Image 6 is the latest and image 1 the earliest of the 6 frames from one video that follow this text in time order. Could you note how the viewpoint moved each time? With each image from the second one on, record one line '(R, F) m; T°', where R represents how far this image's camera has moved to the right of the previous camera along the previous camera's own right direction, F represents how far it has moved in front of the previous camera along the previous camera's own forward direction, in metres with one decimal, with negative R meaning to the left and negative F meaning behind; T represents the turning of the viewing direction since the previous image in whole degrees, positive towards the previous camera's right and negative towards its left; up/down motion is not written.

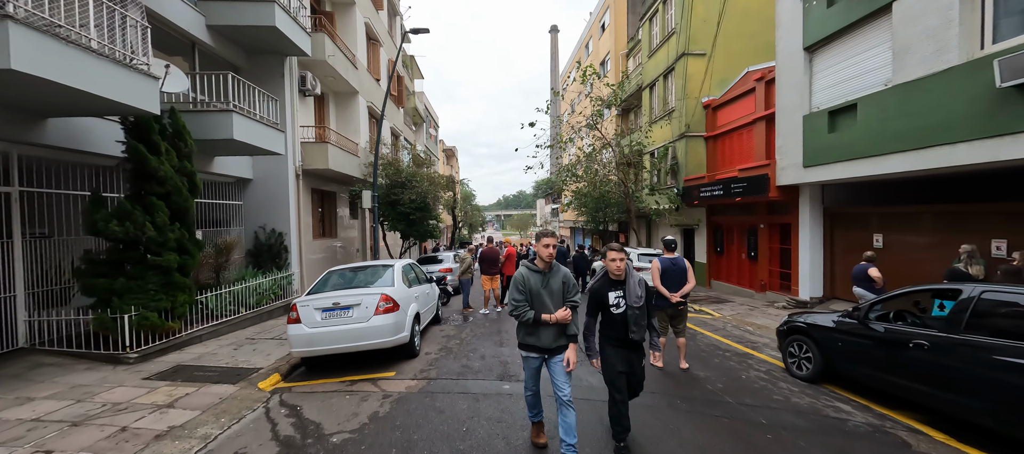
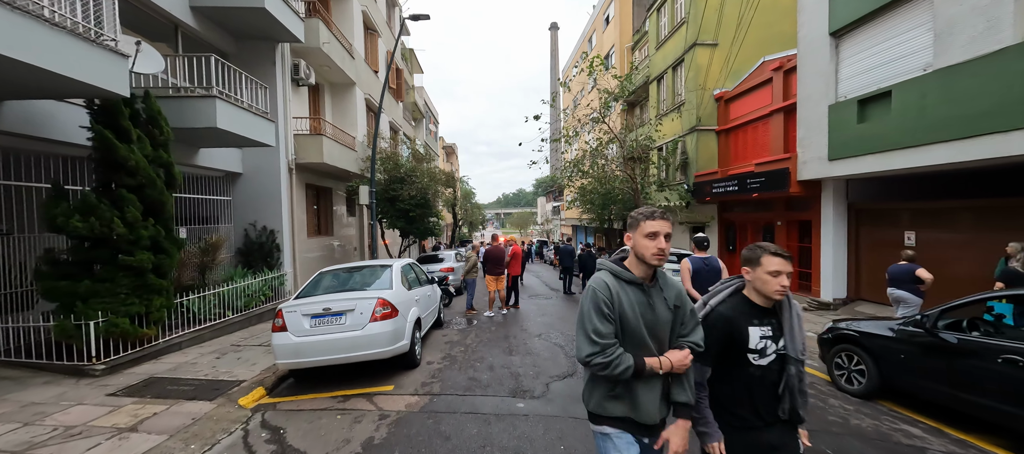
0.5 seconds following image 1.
(-0.2, +0.5) m; 0°
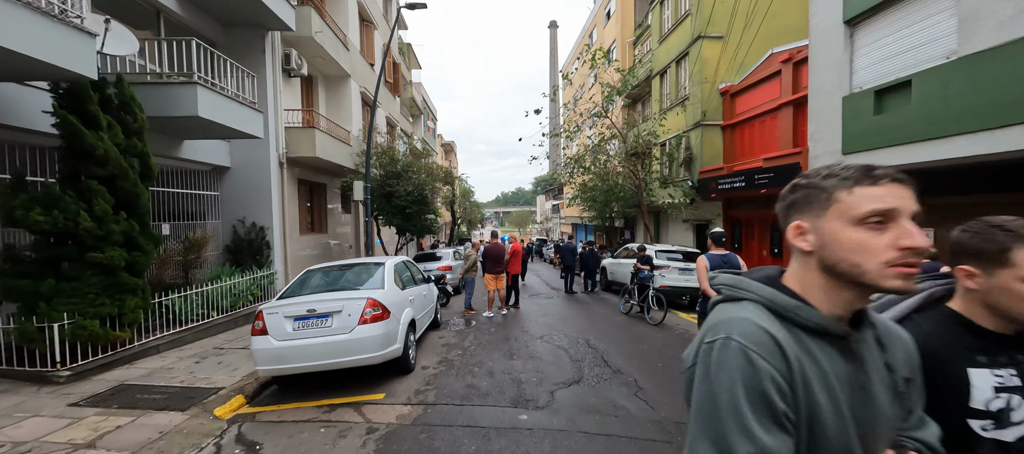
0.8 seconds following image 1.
(0.0, +0.4) m; 0°
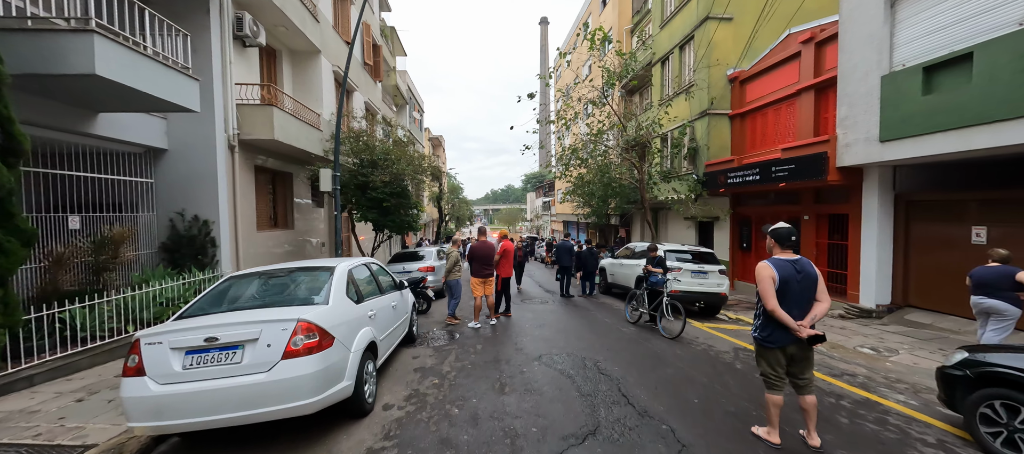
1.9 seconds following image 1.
(0.0, +1.2) m; +2°
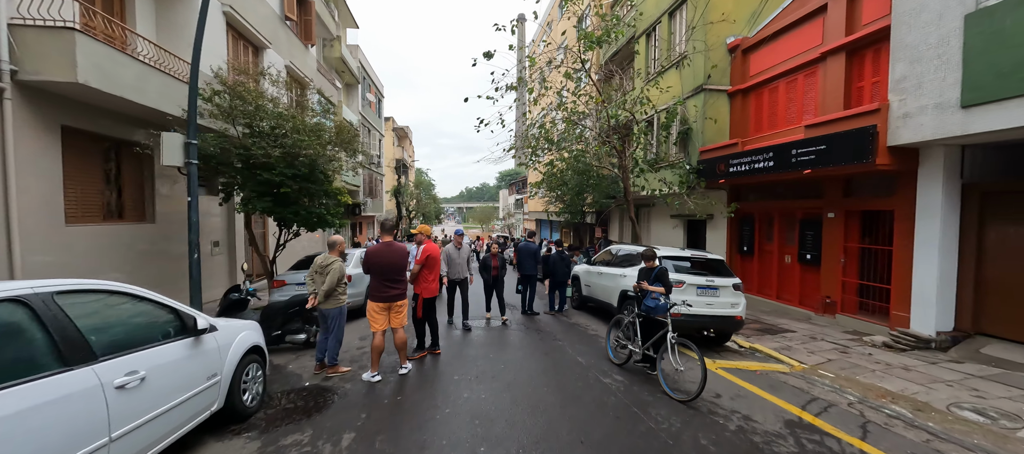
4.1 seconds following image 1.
(+0.7, +2.4) m; +4°
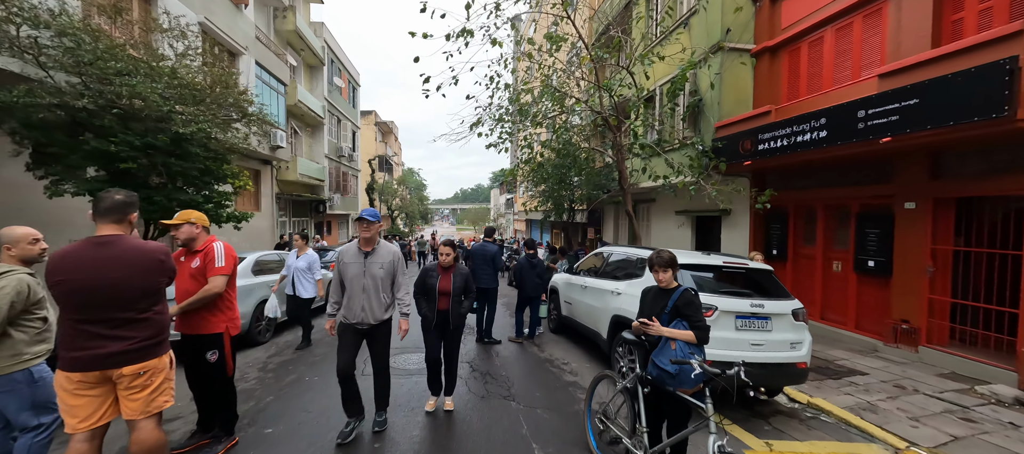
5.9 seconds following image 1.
(+0.7, +2.2) m; +1°
